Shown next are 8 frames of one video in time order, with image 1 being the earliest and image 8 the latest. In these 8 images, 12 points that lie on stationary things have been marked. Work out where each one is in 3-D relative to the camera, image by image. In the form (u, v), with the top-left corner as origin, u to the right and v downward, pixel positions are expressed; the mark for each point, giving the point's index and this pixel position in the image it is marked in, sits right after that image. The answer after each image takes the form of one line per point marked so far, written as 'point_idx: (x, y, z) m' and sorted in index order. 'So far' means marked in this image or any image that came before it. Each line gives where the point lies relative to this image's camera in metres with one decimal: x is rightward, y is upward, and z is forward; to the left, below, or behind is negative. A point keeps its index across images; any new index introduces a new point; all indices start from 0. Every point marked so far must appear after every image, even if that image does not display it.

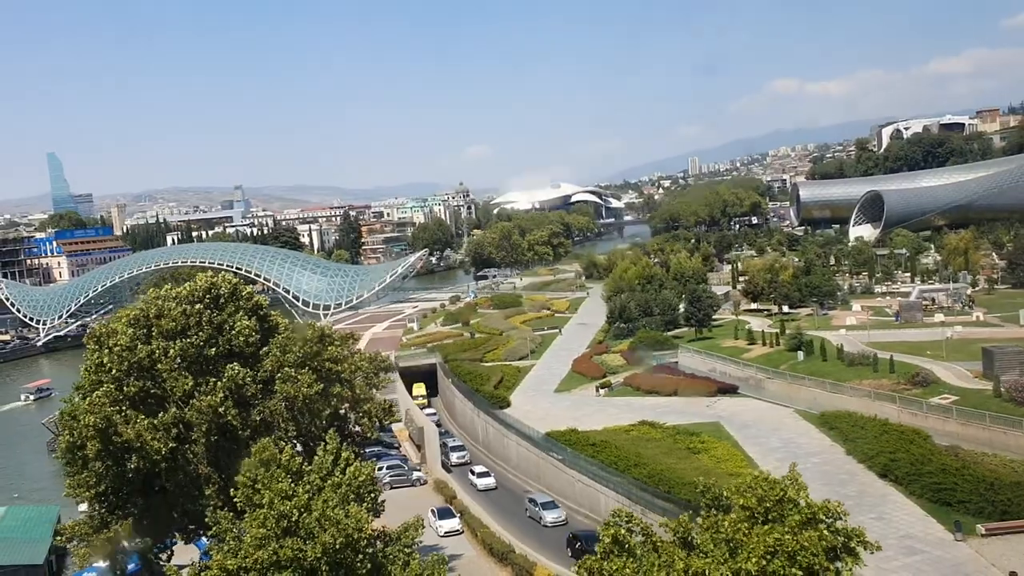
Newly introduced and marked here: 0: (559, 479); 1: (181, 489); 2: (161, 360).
0: (+0.7, -2.9, +12.4) m
1: (-3.3, -2.0, +8.0) m
2: (-3.5, -0.7, +8.2) m
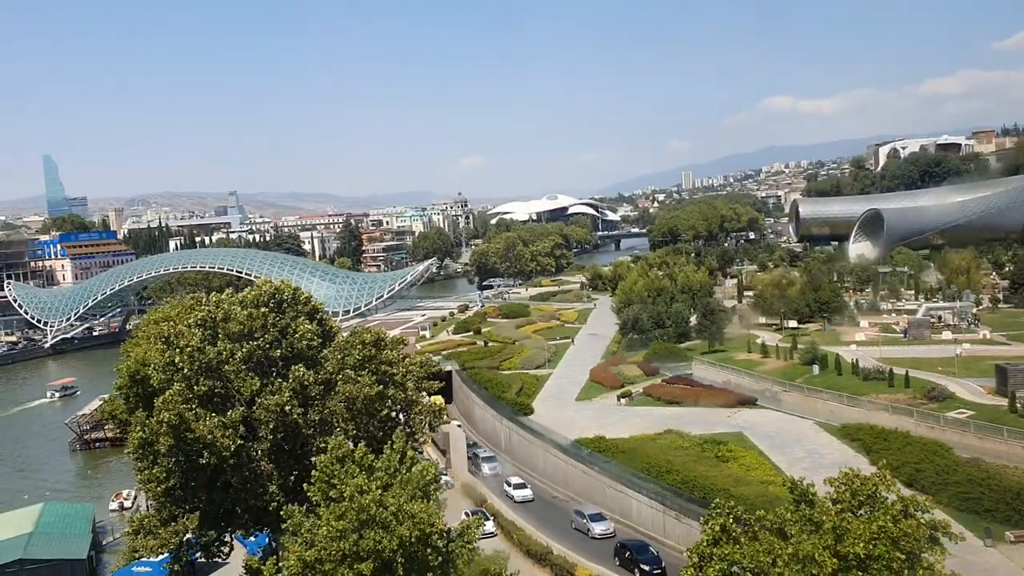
0: (+1.2, -3.0, +12.7) m
1: (-2.7, -2.0, +8.3) m
2: (-2.9, -0.8, +8.5) m
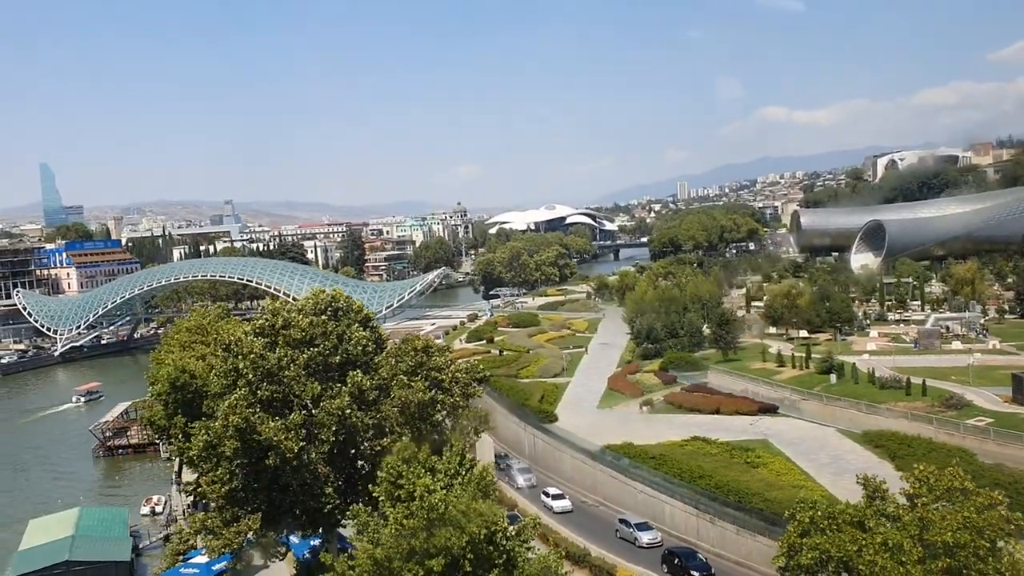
0: (+1.7, -3.2, +13.0) m
1: (-2.2, -2.1, +8.6) m
2: (-2.4, -0.8, +8.8) m
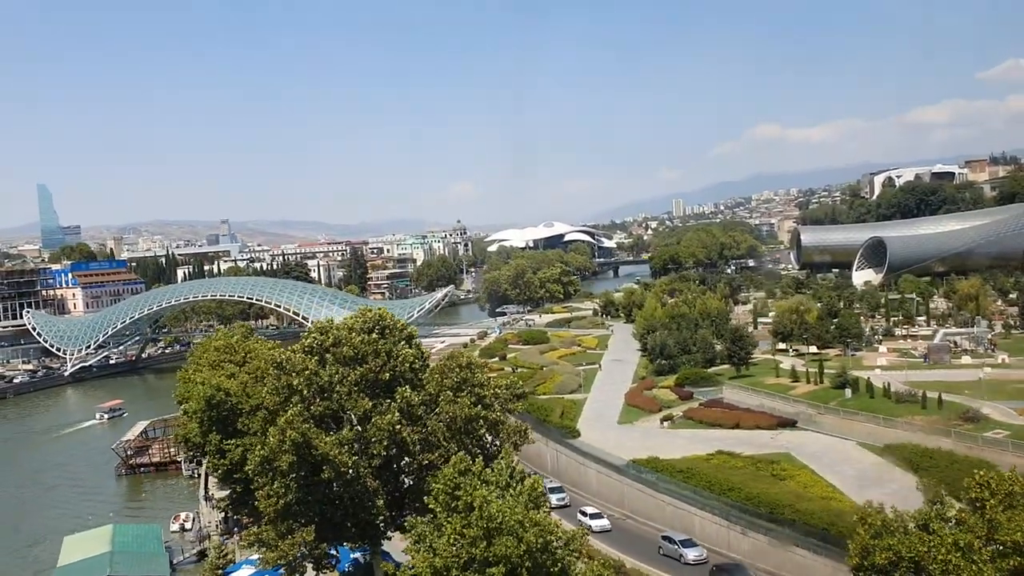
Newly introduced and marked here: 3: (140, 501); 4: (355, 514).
0: (+2.2, -3.5, +13.3) m
1: (-1.7, -2.3, +8.9) m
2: (-1.9, -1.1, +9.1) m
3: (-8.6, -4.9, +19.0) m
4: (-1.7, -2.5, +8.9) m
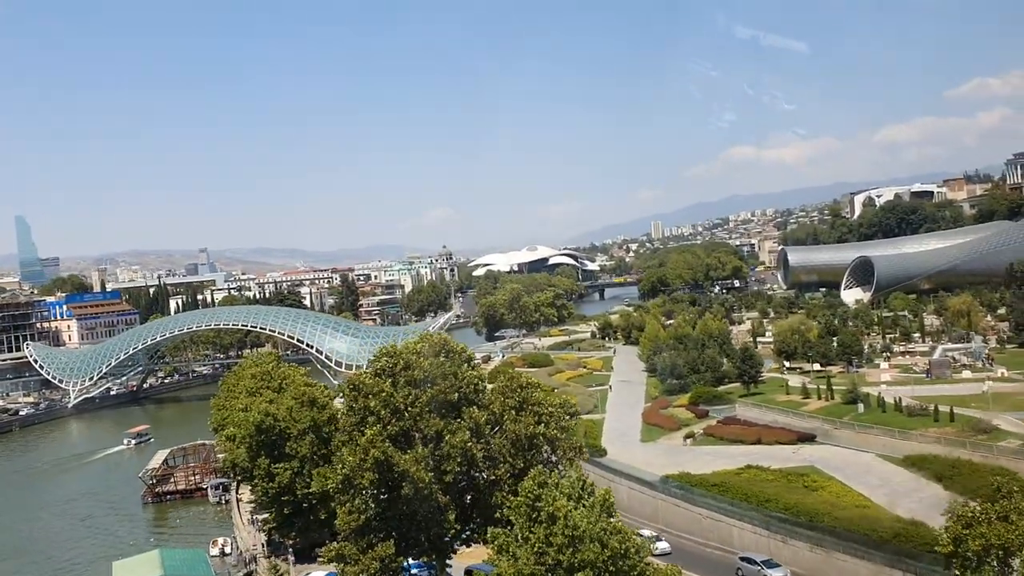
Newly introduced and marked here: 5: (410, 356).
0: (+2.9, -3.8, +13.8) m
1: (-0.9, -2.6, +9.3) m
2: (-1.1, -1.4, +9.6) m
3: (-8.1, -5.6, +19.2) m
4: (-0.9, -2.8, +9.4) m
5: (-1.2, -0.8, +10.0) m
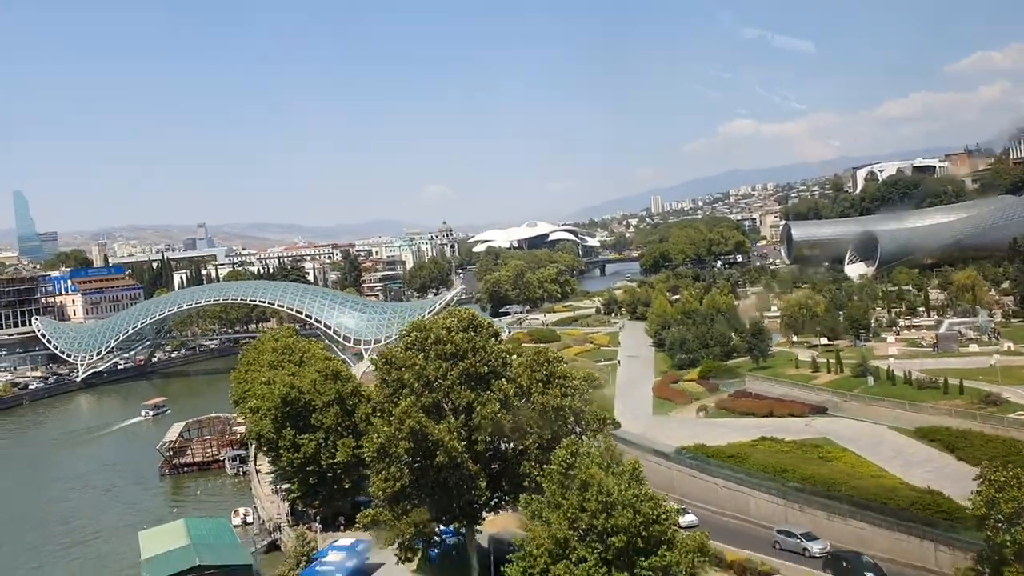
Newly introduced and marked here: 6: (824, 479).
0: (+3.2, -3.4, +14.1) m
1: (-0.6, -2.3, +9.6) m
2: (-0.8, -1.0, +9.8) m
3: (-7.7, -5.0, +19.6) m
4: (-0.6, -2.4, +9.6) m
5: (-0.9, -0.5, +10.1) m
6: (+4.6, -2.8, +12.1) m
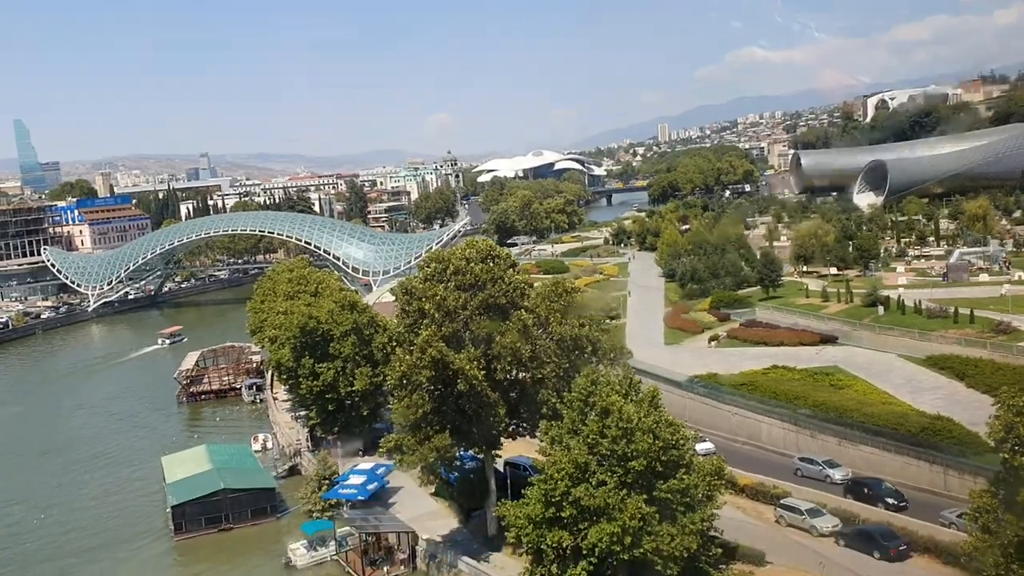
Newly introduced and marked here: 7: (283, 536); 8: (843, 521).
0: (+3.5, -2.2, +14.3) m
1: (-0.4, -1.5, +9.8) m
2: (-0.6, -0.2, +9.9) m
3: (-7.4, -3.3, +20.0) m
4: (-0.4, -1.6, +9.8) m
5: (-0.7, +0.4, +10.2) m
6: (+4.9, -1.8, +12.3) m
7: (-3.6, -3.9, +13.0) m
8: (+3.9, -2.7, +9.6) m
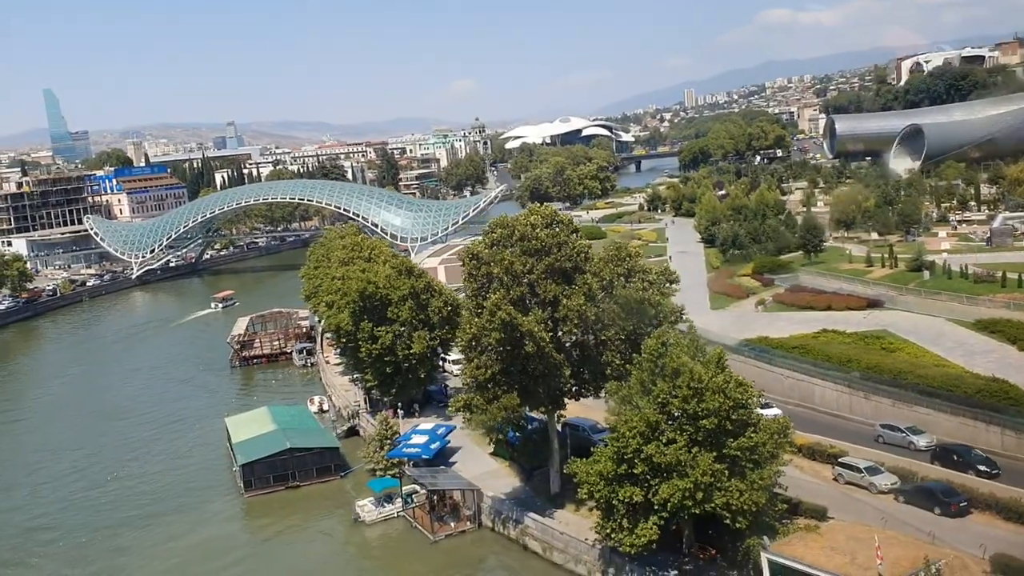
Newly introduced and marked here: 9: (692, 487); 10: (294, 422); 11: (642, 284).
0: (+4.4, -1.6, +14.6) m
1: (+0.5, -1.0, +10.1) m
2: (+0.3, +0.2, +10.2) m
3: (-6.3, -2.5, +20.6) m
4: (+0.5, -1.2, +10.1) m
5: (+0.2, +0.8, +10.4) m
6: (+5.8, -1.2, +12.5) m
7: (-2.7, -3.4, +13.5) m
8: (+4.7, -2.3, +9.9) m
9: (+1.8, -2.0, +8.2) m
10: (-4.0, -2.5, +15.2) m
11: (+1.6, +0.1, +10.5) m
